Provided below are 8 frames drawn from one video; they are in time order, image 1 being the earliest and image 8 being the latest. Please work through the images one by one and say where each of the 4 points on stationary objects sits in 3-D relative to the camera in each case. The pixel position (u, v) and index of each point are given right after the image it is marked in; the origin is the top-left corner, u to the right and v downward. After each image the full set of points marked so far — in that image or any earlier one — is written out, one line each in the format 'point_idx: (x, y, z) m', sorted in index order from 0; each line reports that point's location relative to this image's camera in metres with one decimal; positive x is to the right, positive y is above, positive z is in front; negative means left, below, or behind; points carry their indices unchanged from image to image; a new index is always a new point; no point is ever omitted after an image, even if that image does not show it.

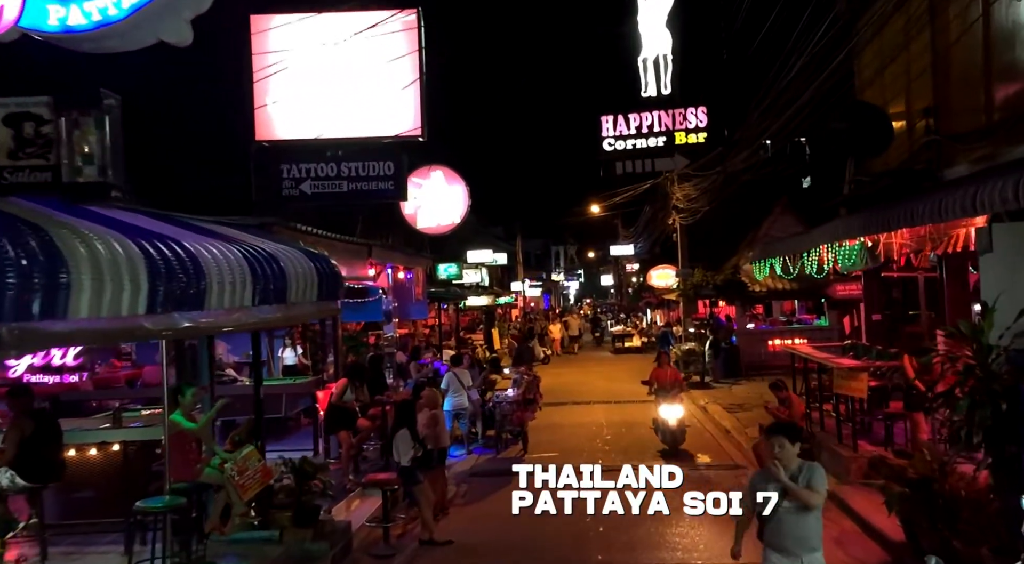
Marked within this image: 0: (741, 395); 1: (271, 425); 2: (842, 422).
0: (+5.9, -2.9, +19.2) m
1: (-4.6, -2.7, +14.2) m
2: (+4.7, -2.0, +10.7) m
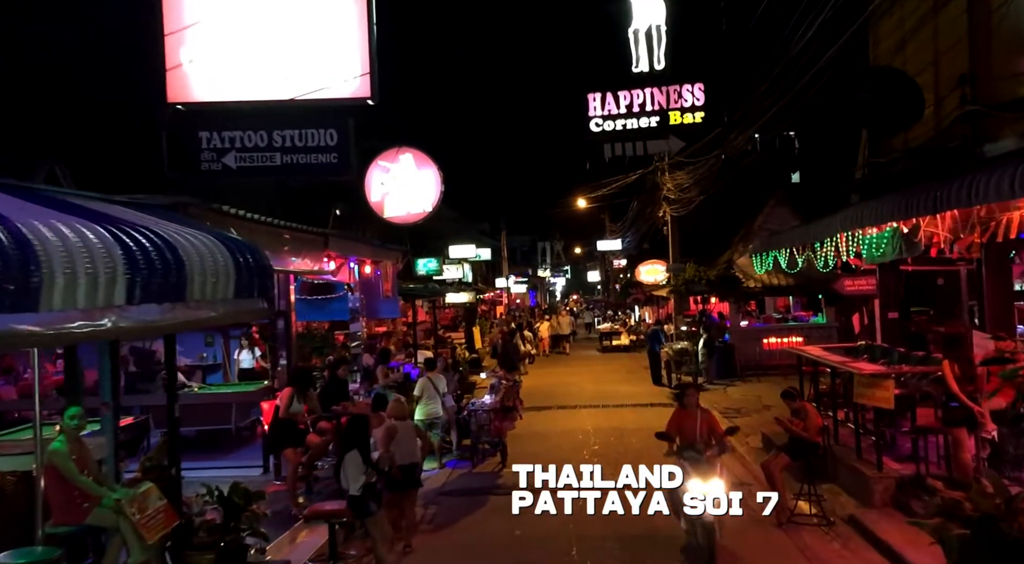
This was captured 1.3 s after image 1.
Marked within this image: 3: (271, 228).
0: (+5.4, -2.8, +17.9) m
1: (-4.9, -2.6, +12.7) m
2: (+4.4, -1.9, +9.4) m
3: (-3.0, +0.7, +9.0) m
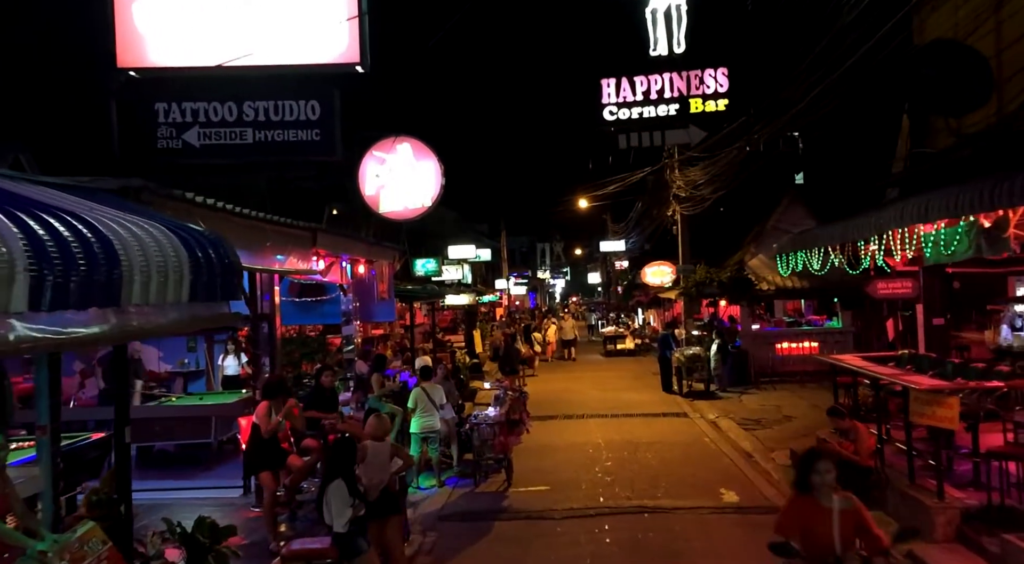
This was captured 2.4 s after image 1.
0: (+5.5, -2.8, +16.9) m
1: (-4.9, -2.6, +11.7) m
2: (+4.5, -2.0, +8.4) m
3: (-2.8, +0.7, +8.0) m
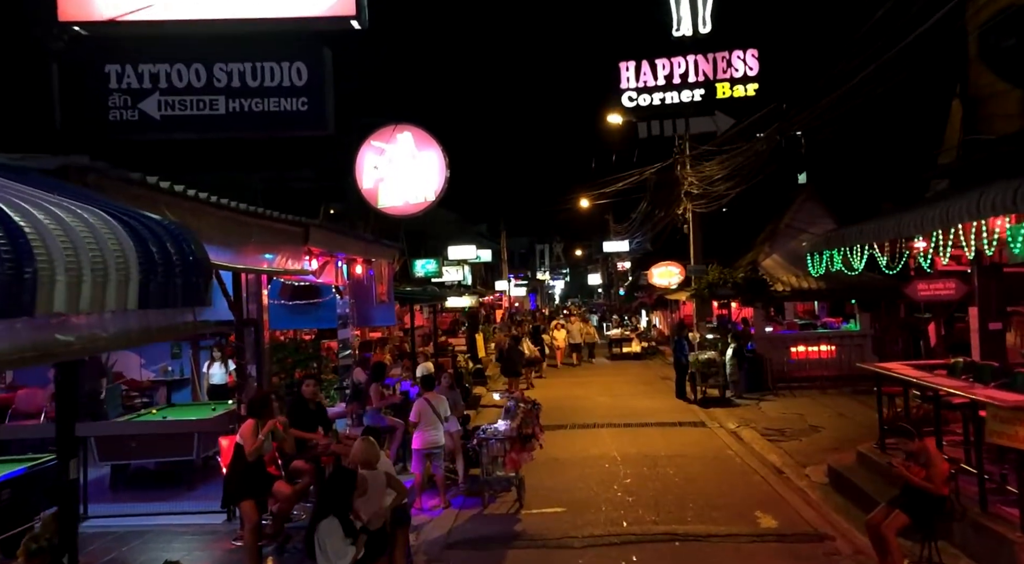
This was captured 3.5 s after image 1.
0: (+5.6, -2.9, +15.9) m
1: (-4.7, -2.7, +10.7) m
2: (+4.7, -2.0, +7.4) m
3: (-2.7, +0.7, +7.0) m
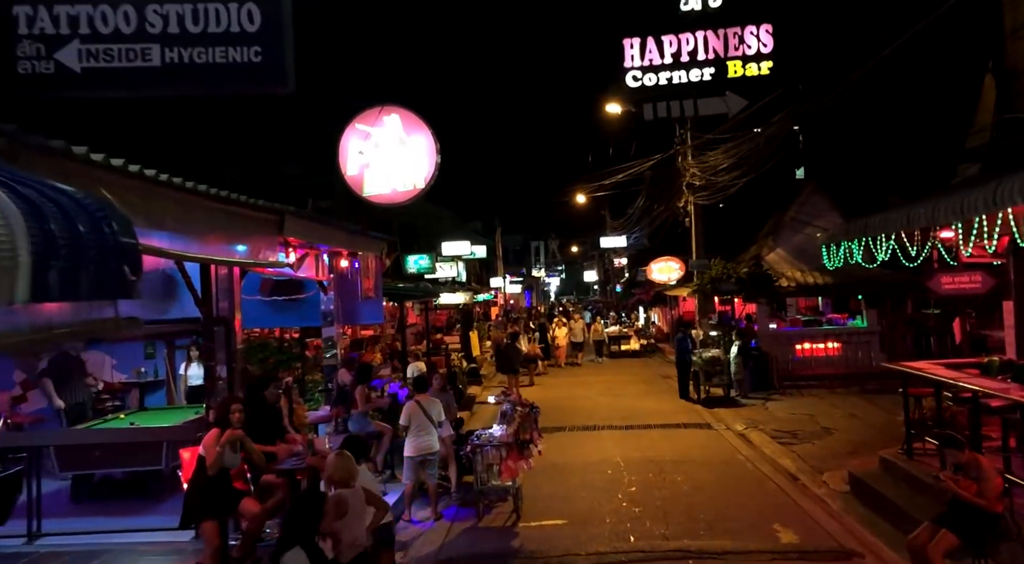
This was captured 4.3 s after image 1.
0: (+5.6, -2.7, +15.2) m
1: (-4.7, -2.6, +9.9) m
2: (+4.7, -1.9, +6.7) m
3: (-2.7, +0.7, +6.2) m
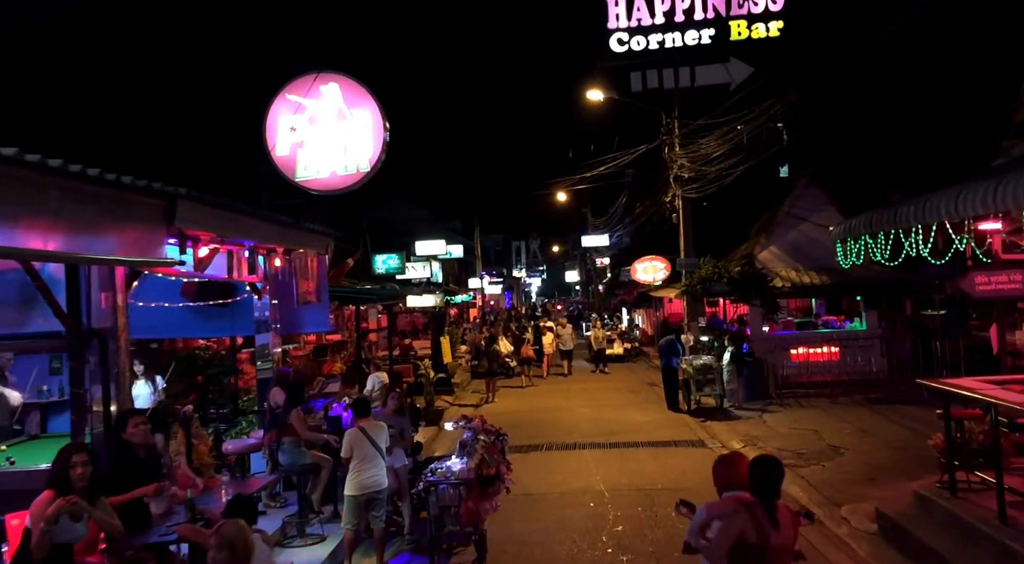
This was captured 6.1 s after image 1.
0: (+5.0, -2.8, +13.7) m
1: (-5.1, -2.6, +8.1) m
2: (+4.3, -1.9, +5.1) m
3: (-3.0, +0.7, +4.5) m
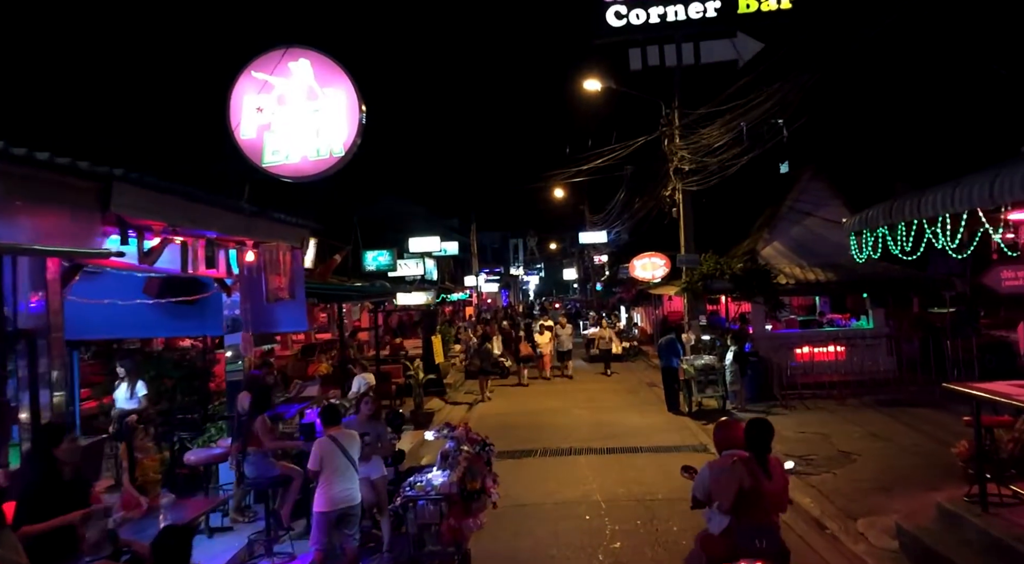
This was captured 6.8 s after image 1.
0: (+4.9, -2.7, +13.0) m
1: (-5.3, -2.6, +7.3) m
2: (+4.2, -1.8, +4.4) m
3: (-3.1, +0.7, +3.7) m
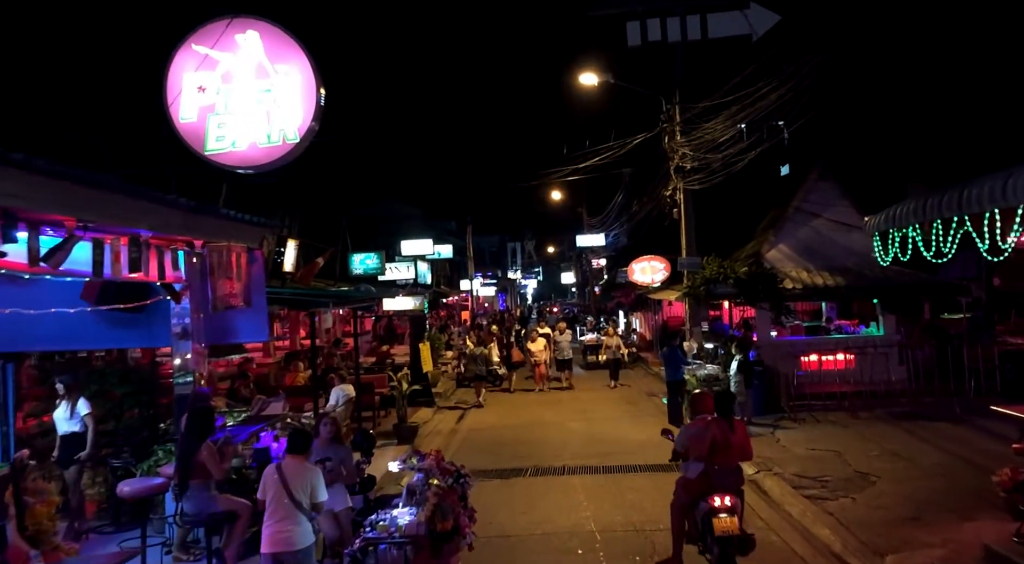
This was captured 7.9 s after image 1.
0: (+4.7, -2.8, +11.9) m
1: (-5.4, -2.6, +6.3) m
2: (+4.0, -1.9, +3.4) m
3: (-3.3, +0.7, +2.7) m
